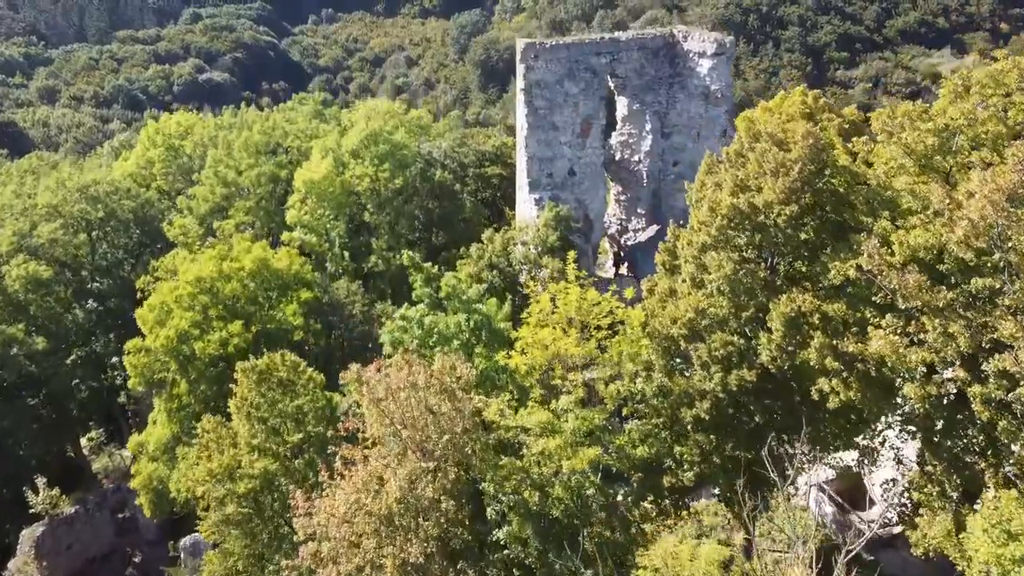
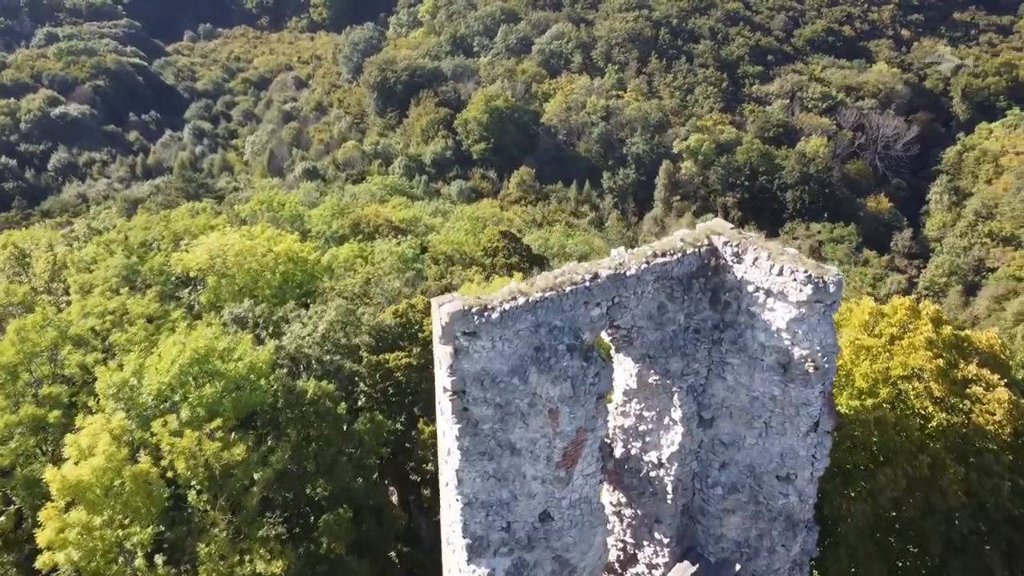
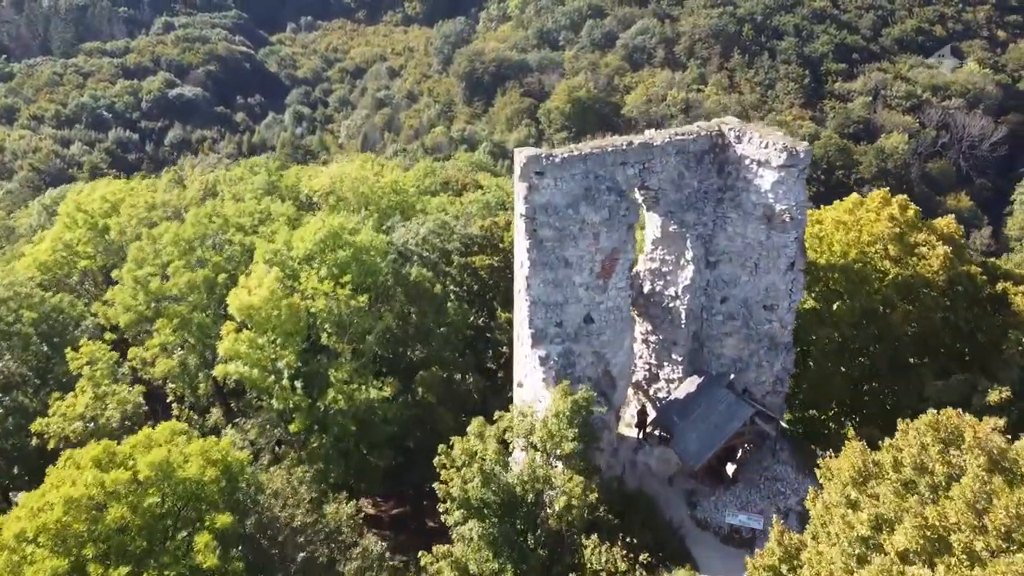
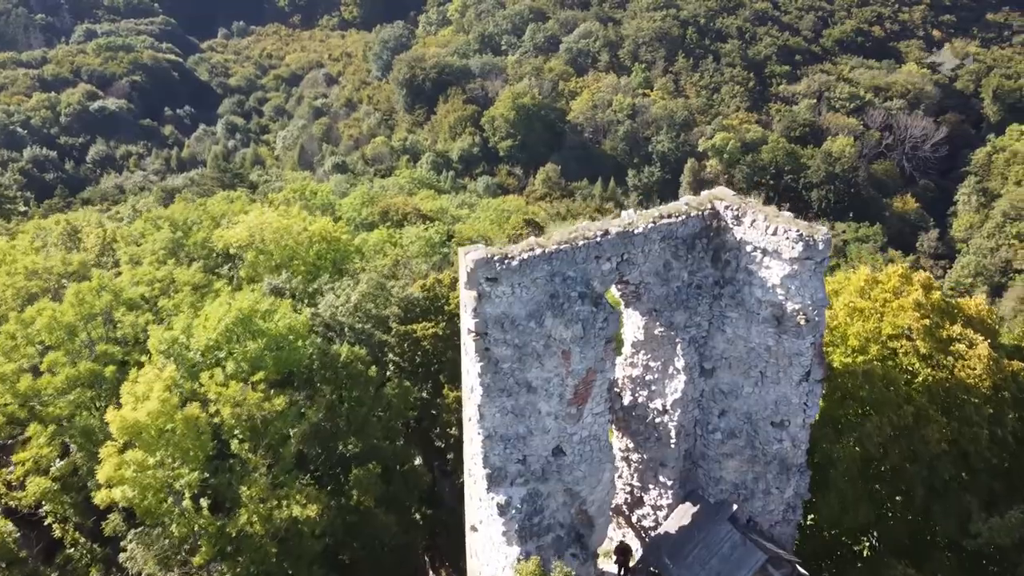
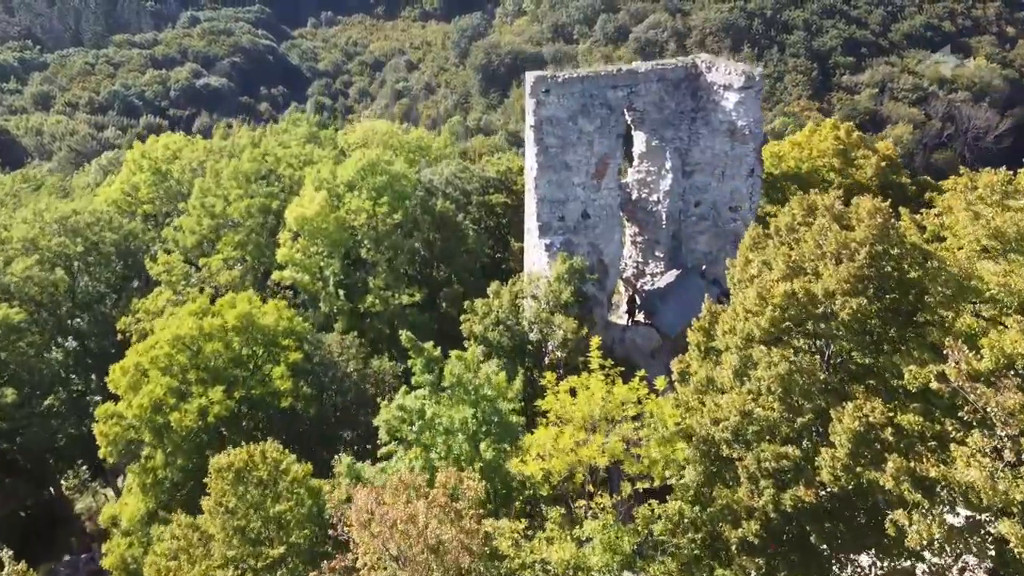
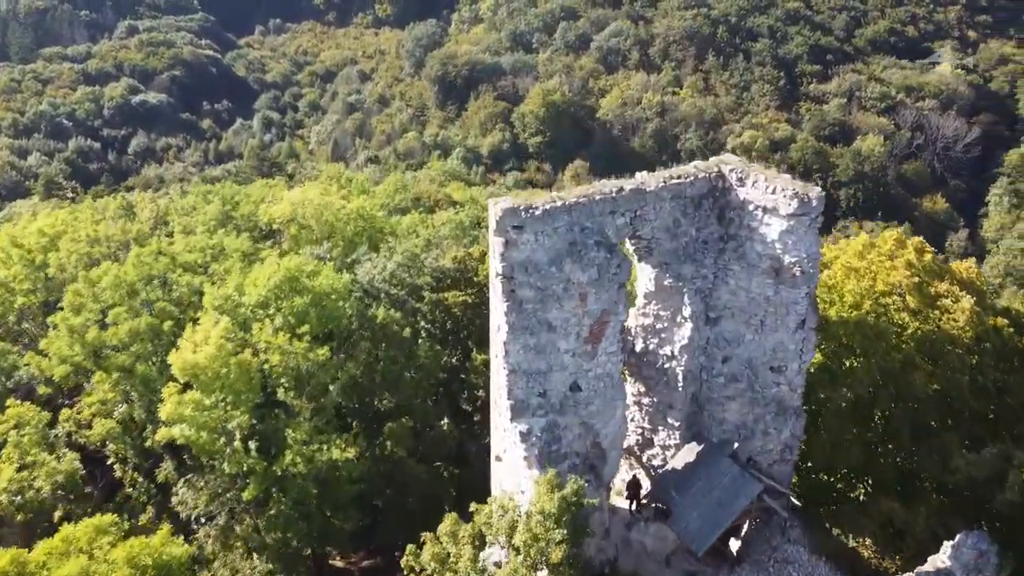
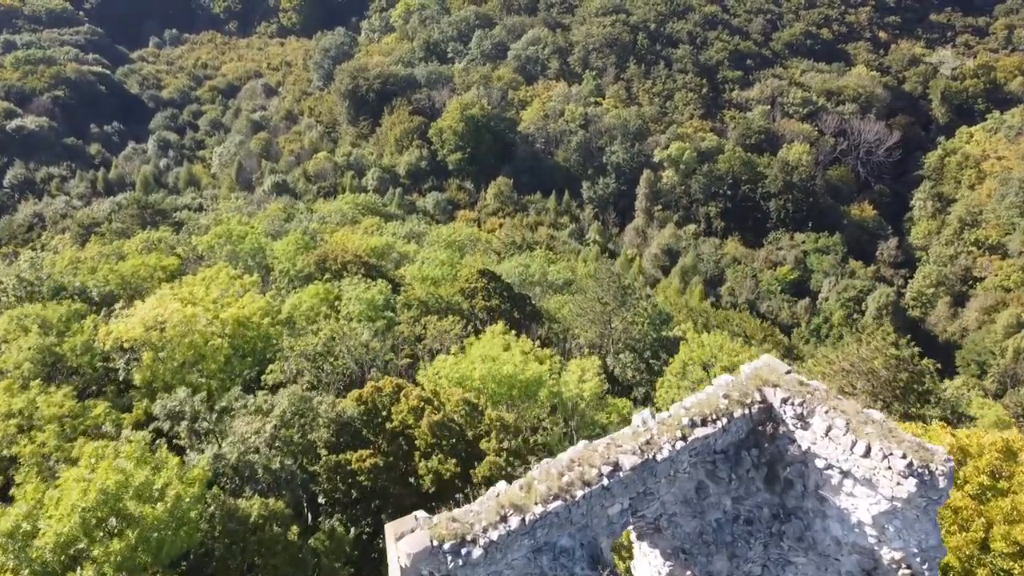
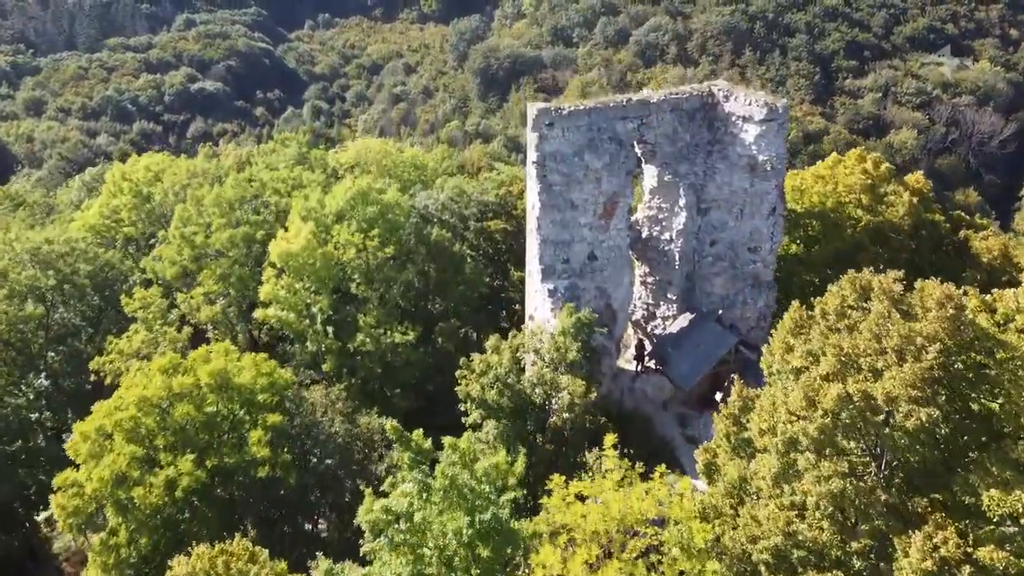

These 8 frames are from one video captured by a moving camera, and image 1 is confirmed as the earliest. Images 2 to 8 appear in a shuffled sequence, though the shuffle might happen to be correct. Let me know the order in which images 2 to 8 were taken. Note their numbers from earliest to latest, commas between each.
5, 8, 3, 6, 4, 2, 7
